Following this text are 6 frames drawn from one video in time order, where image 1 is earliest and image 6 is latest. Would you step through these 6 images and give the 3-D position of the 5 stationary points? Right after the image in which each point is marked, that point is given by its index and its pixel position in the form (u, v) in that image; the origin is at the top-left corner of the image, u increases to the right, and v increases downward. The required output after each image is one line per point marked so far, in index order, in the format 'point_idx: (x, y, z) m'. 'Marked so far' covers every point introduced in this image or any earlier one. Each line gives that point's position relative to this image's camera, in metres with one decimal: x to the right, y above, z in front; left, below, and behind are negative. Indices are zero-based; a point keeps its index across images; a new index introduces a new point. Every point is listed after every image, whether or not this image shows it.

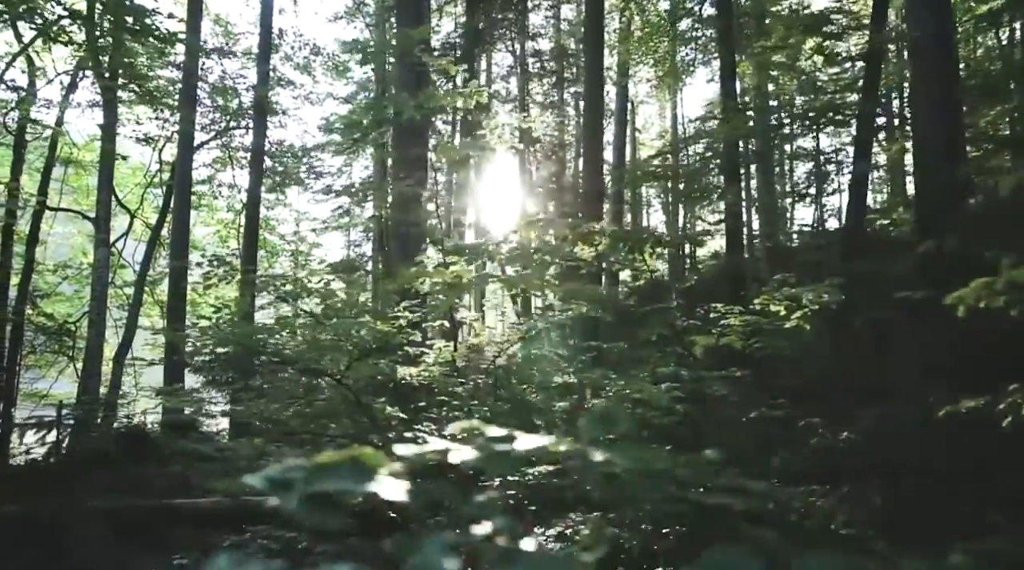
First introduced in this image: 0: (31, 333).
0: (-7.8, -0.8, +14.1) m
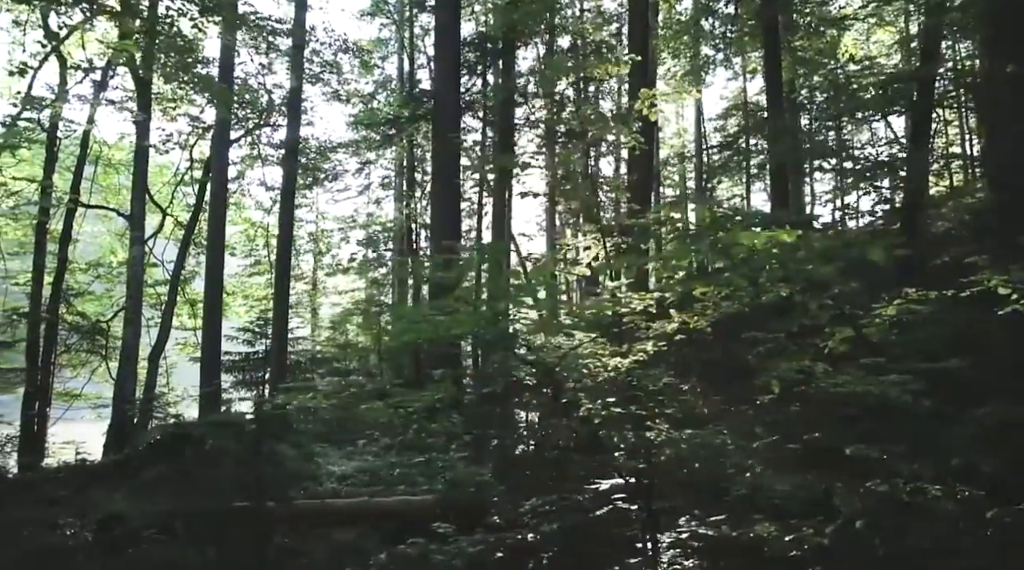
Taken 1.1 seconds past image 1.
0: (-7.2, -0.8, +13.9) m
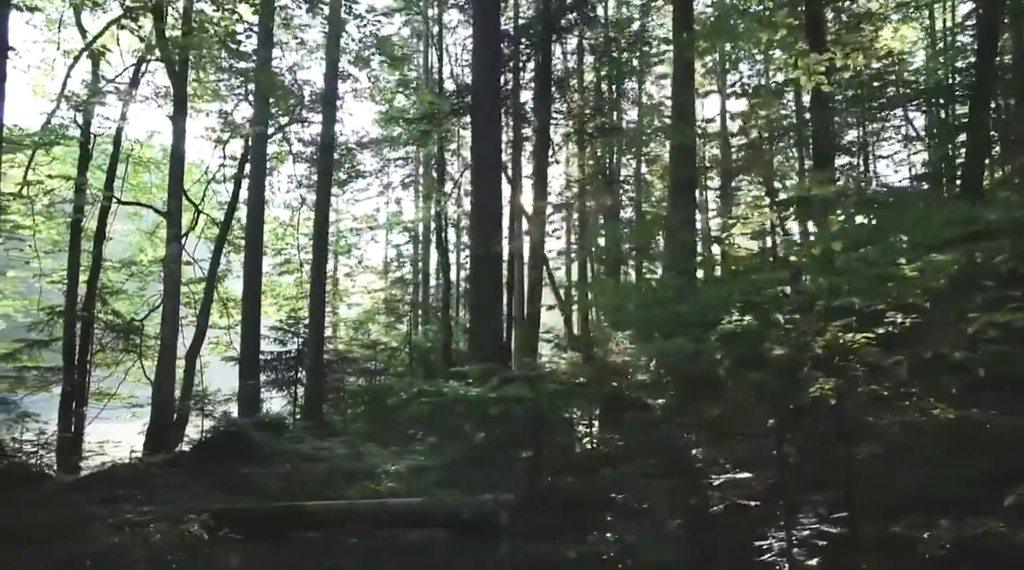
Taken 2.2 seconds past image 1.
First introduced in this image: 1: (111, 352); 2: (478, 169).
0: (-6.5, -0.8, +13.8) m
1: (-6.6, -1.1, +14.3) m
2: (-0.4, +1.6, +12.6) m
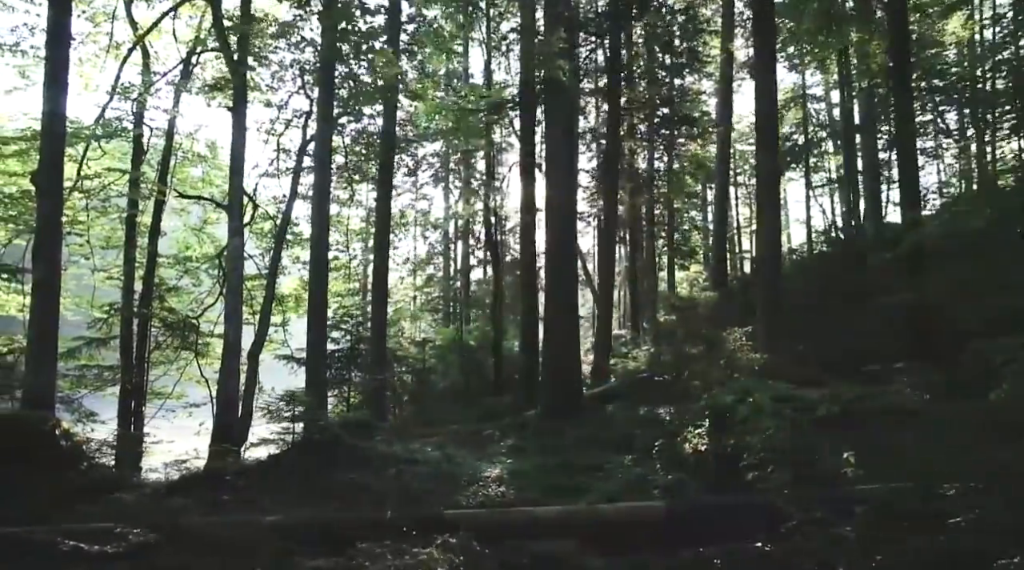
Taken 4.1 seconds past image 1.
0: (-5.5, -0.7, +13.5) m
1: (-5.6, -1.0, +14.0) m
2: (+0.6, +1.6, +12.2) m
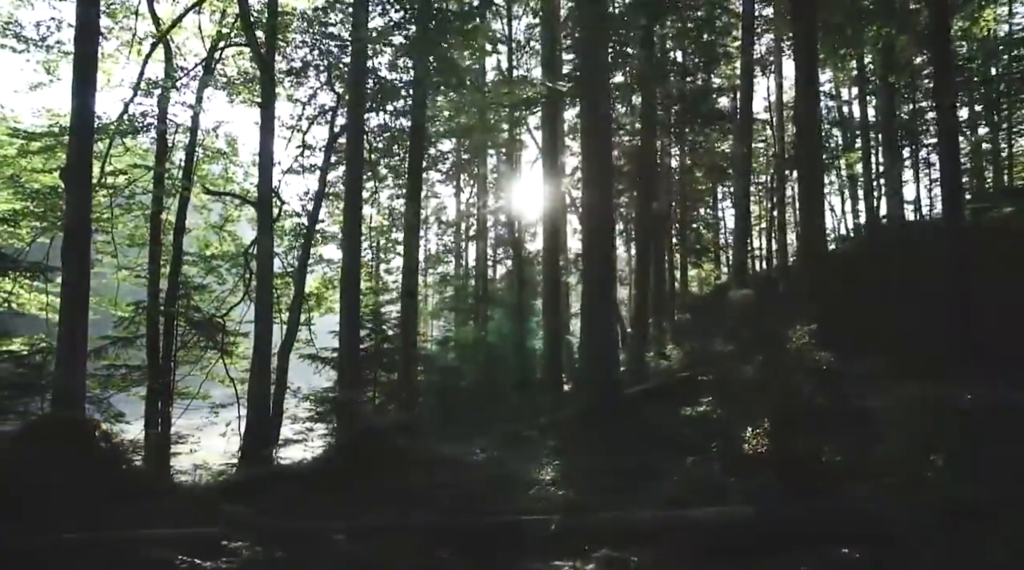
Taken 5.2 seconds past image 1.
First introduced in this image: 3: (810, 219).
0: (-5.1, -0.7, +13.3) m
1: (-5.1, -1.0, +13.8) m
2: (+1.1, +1.7, +12.0) m
3: (+4.2, +0.9, +12.1) m
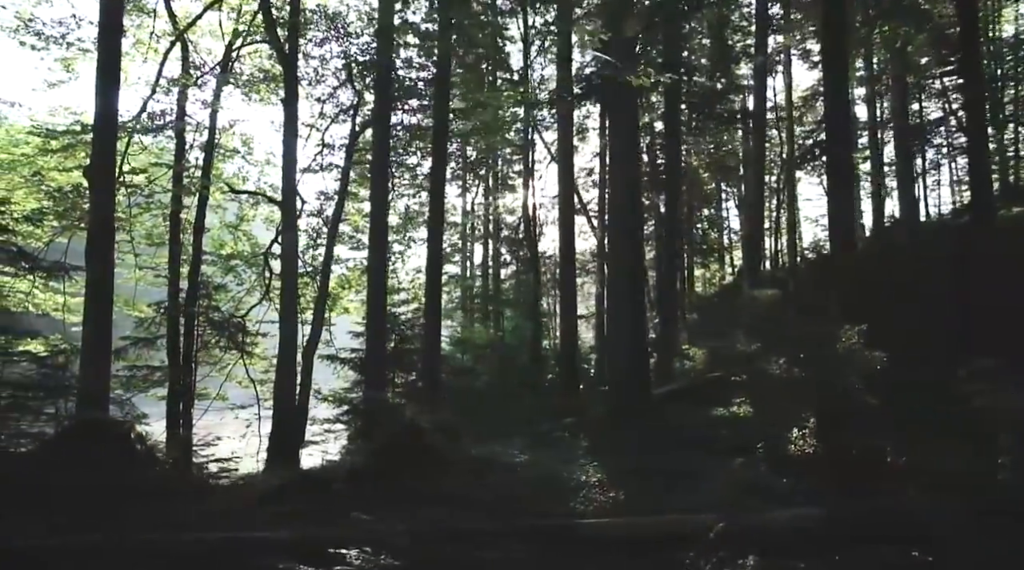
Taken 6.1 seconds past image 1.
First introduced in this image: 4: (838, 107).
0: (-4.7, -0.7, +13.2) m
1: (-4.7, -1.0, +13.6) m
2: (+1.4, +1.7, +11.8) m
3: (+4.5, +0.9, +12.0) m
4: (+4.4, +2.4, +11.8) m
